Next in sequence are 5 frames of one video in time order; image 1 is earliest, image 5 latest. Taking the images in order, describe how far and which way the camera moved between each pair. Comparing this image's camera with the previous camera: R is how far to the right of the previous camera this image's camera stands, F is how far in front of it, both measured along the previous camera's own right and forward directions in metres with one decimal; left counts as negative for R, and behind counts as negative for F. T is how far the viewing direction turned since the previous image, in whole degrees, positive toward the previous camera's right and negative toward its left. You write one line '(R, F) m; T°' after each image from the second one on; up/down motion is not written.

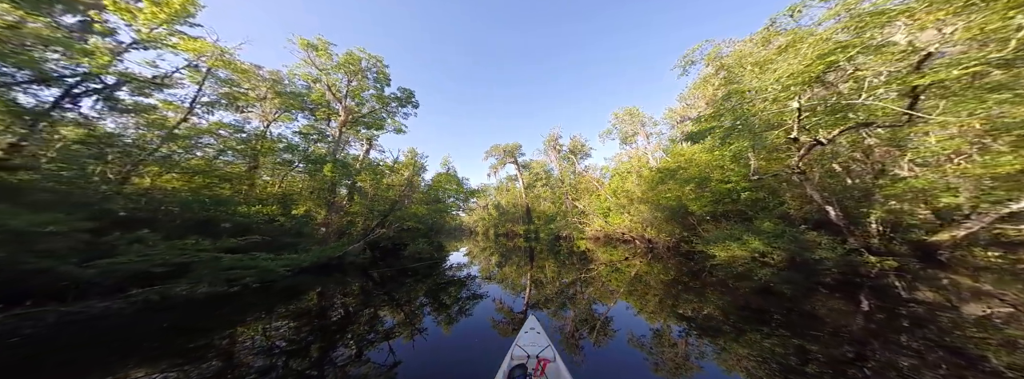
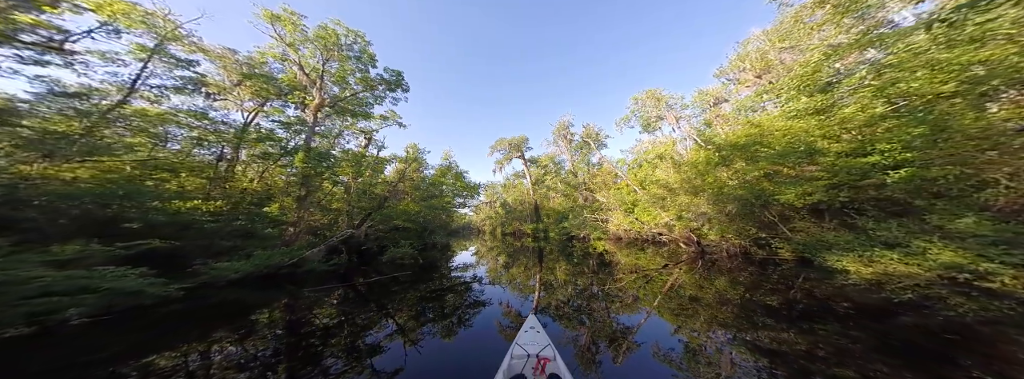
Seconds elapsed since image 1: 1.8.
(+0.1, +1.4) m; -2°
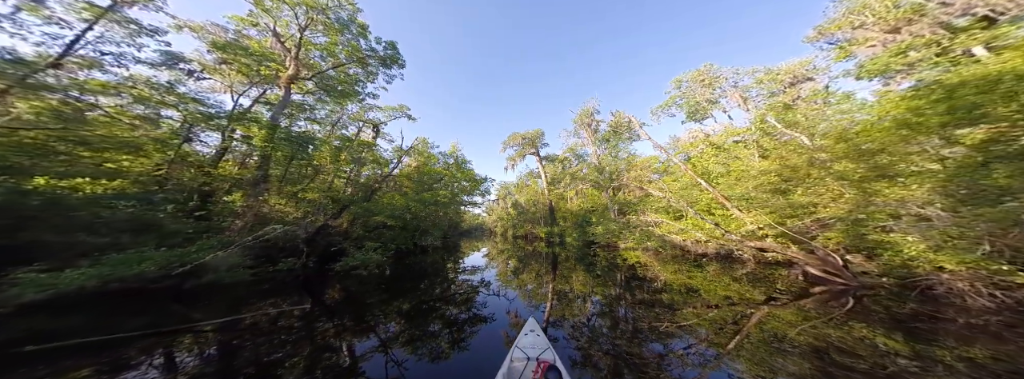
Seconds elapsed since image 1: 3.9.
(+0.1, +1.7) m; -4°
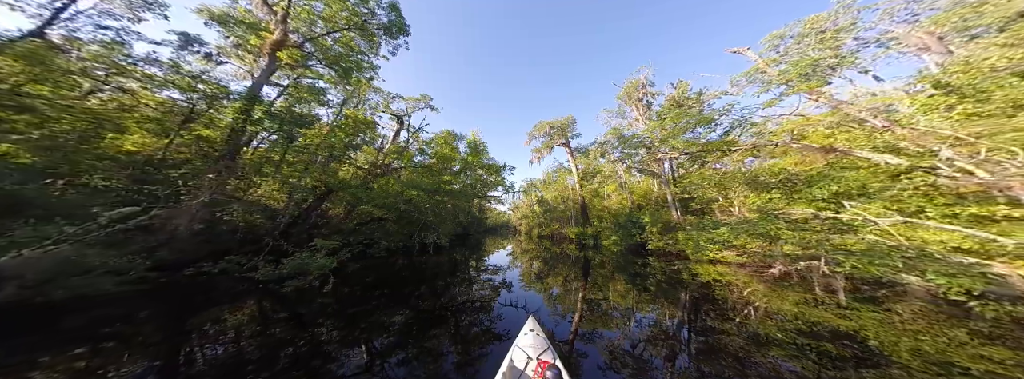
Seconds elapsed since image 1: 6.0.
(0.0, +1.7) m; -7°
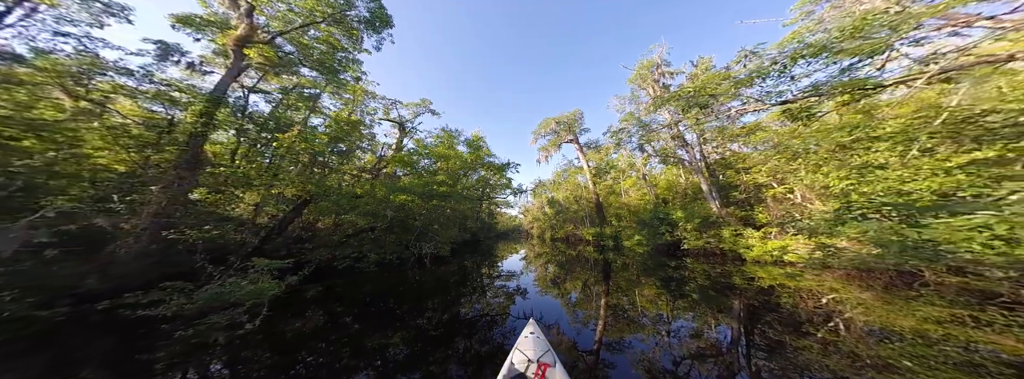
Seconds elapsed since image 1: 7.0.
(0.0, +0.9) m; -3°
